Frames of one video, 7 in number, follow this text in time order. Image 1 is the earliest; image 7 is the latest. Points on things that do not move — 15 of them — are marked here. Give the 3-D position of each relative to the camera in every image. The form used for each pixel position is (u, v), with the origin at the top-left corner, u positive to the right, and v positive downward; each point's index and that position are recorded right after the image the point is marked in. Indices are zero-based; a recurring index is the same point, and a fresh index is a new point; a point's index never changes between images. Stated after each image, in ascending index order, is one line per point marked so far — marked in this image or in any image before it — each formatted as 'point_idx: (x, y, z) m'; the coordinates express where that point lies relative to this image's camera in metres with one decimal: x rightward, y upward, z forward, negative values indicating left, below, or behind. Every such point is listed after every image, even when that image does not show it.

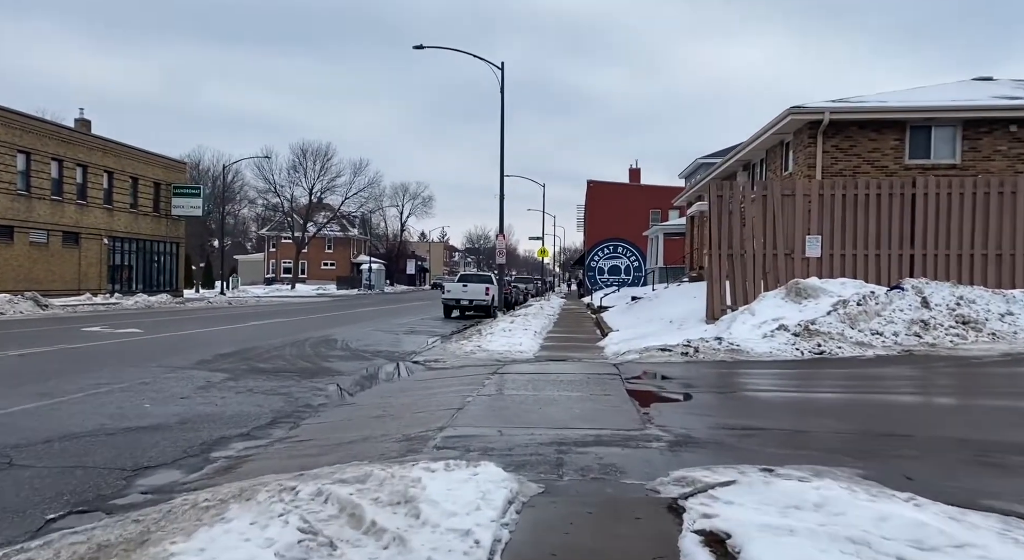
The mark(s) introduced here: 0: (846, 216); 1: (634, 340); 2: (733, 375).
0: (+6.8, +1.3, +18.6) m
1: (+2.4, -1.2, +17.8) m
2: (+3.3, -1.4, +13.7) m
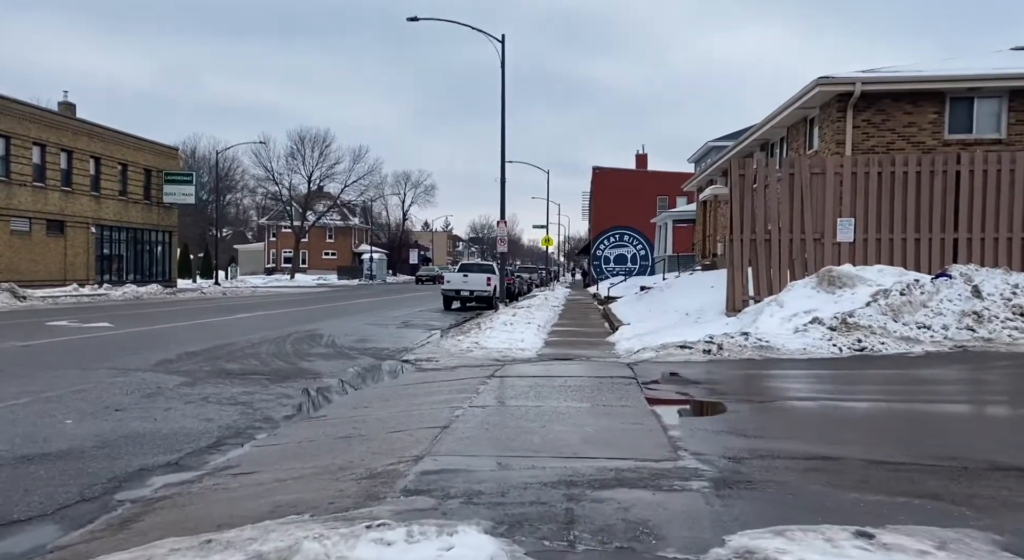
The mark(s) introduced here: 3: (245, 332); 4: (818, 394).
0: (+6.8, +1.5, +16.8) m
1: (+2.4, -1.0, +16.1) m
2: (+3.3, -1.2, +12.0) m
3: (-5.5, -1.1, +18.7) m
4: (+3.5, -1.3, +10.4) m
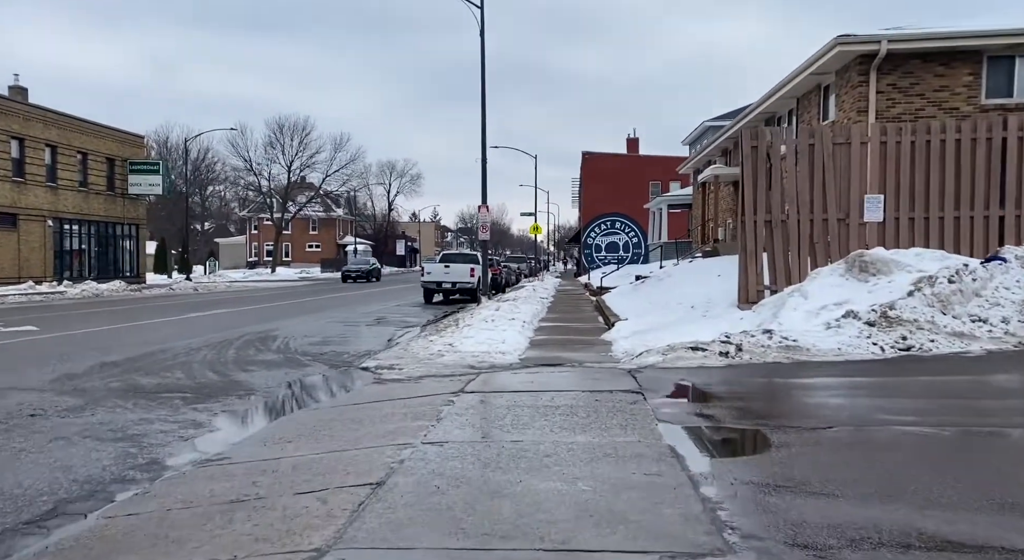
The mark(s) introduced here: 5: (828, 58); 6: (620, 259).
0: (+6.5, +1.8, +14.7) m
1: (+2.1, -0.8, +13.9) m
2: (+3.1, -1.1, +9.8) m
3: (-5.8, -1.0, +16.4) m
4: (+3.3, -1.2, +8.3) m
5: (+6.0, +4.2, +17.2) m
6: (+2.1, +0.4, +17.7) m
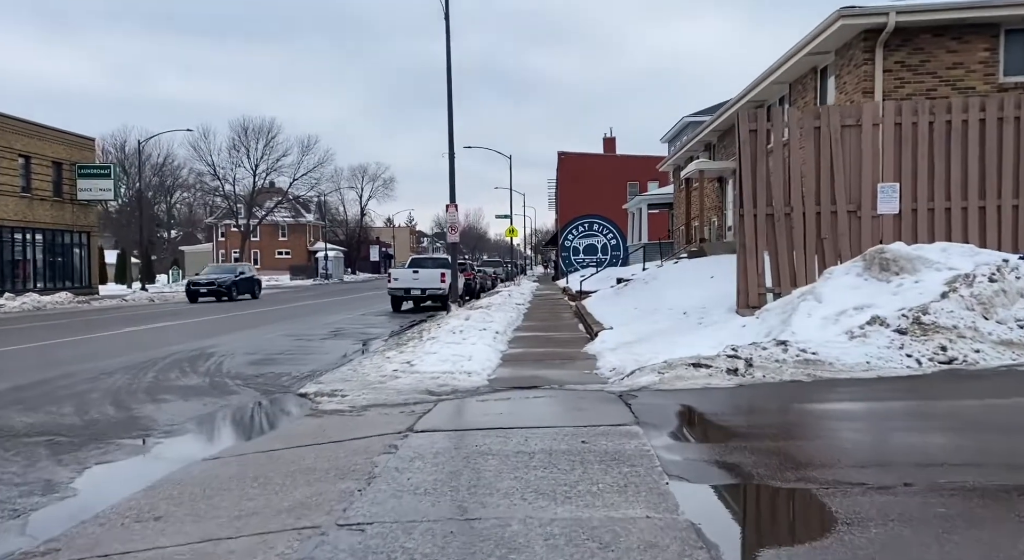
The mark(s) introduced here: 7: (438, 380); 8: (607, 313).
0: (+6.0, +1.8, +12.9) m
1: (+1.7, -0.9, +12.1) m
2: (+2.8, -1.1, +7.9) m
3: (-6.3, -1.2, +14.4) m
4: (+3.0, -1.2, +6.4) m
5: (+5.4, +4.2, +15.4) m
6: (+1.5, +0.3, +15.8) m
7: (-0.8, -1.1, +10.1) m
8: (+1.8, -0.6, +17.1) m
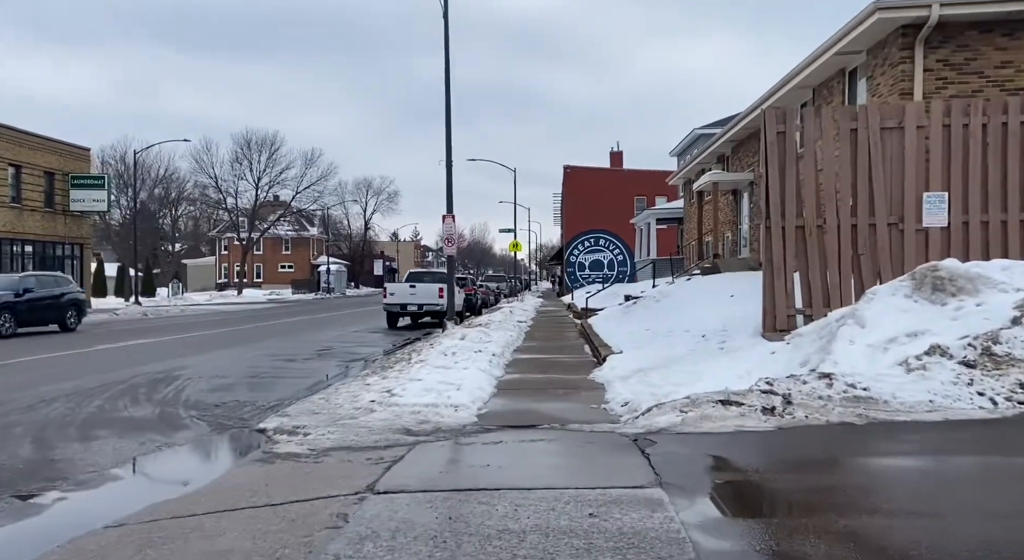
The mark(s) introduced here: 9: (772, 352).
0: (+6.0, +1.5, +11.4) m
1: (+1.7, -1.1, +10.5) m
2: (+2.7, -1.3, +6.4) m
3: (-6.3, -1.4, +12.9) m
4: (+2.9, -1.3, +4.9) m
5: (+5.4, +3.9, +14.0) m
6: (+1.5, 0.0, +14.3) m
7: (-0.9, -1.3, +8.6) m
8: (+1.8, -0.9, +15.6) m
9: (+3.0, -0.8, +10.5) m
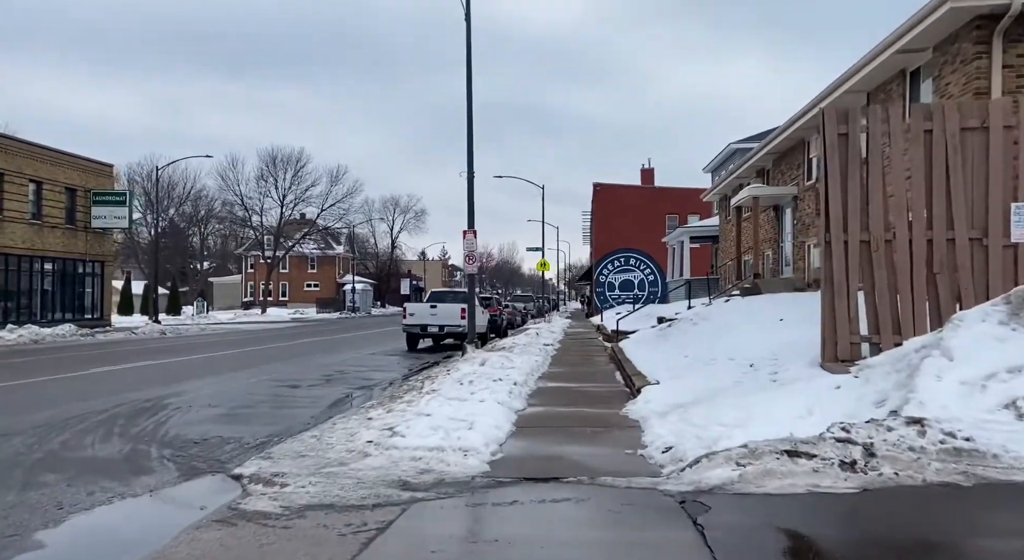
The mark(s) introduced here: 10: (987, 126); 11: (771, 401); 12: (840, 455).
0: (+6.2, +1.3, +9.9) m
1: (+1.9, -1.3, +9.1) m
2: (+2.8, -1.4, +4.9) m
3: (-6.0, -1.6, +11.7) m
4: (+2.9, -1.4, +3.4) m
5: (+5.7, +3.6, +12.5) m
6: (+1.9, -0.3, +12.9) m
7: (-0.7, -1.4, +7.2) m
8: (+2.1, -1.3, +14.1) m
9: (+3.2, -1.0, +9.0) m
10: (+5.2, +1.7, +10.0) m
11: (+2.6, -1.2, +9.2) m
12: (+2.2, -1.2, +6.3) m
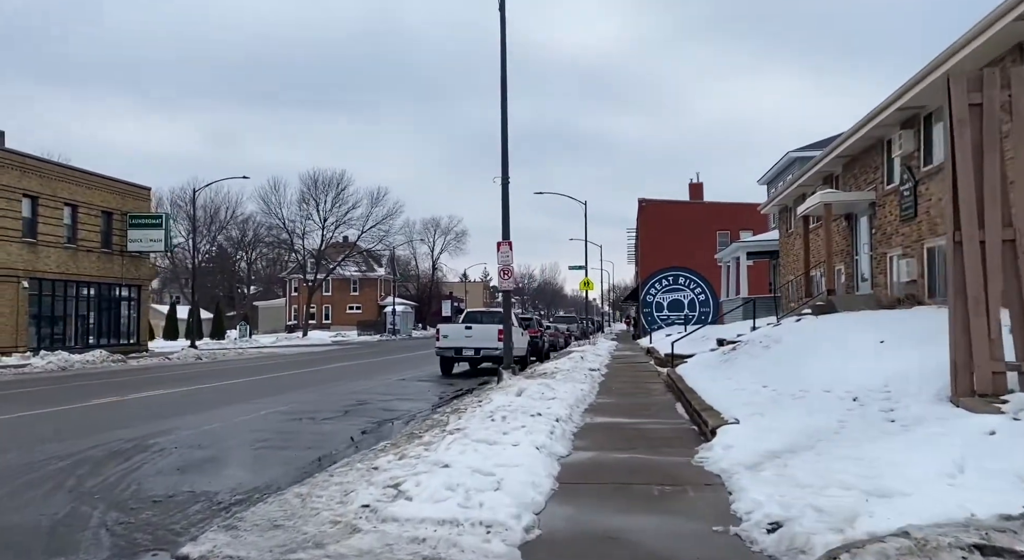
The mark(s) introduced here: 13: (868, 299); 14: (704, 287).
0: (+6.6, +1.2, +7.5) m
1: (+2.2, -1.4, +6.9) m
2: (+2.9, -1.4, +2.7) m
3: (-5.6, -1.8, +9.9) m
4: (+3.0, -1.3, +1.2) m
5: (+6.2, +3.4, +10.2) m
6: (+2.4, -0.4, +10.7) m
7: (-0.5, -1.5, +5.2) m
8: (+2.7, -1.5, +11.9) m
9: (+3.5, -1.1, +6.8) m
10: (+5.6, +1.6, +7.8) m
11: (+2.9, -1.3, +7.0) m
12: (+2.4, -1.2, +4.1) m
13: (+7.2, -0.4, +18.5) m
14: (+2.6, 0.0, +10.7) m
